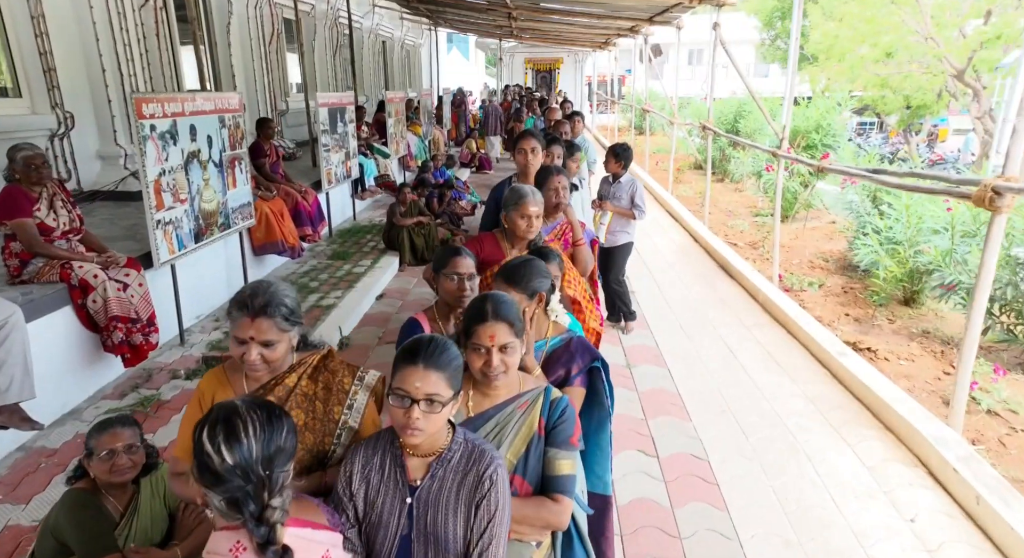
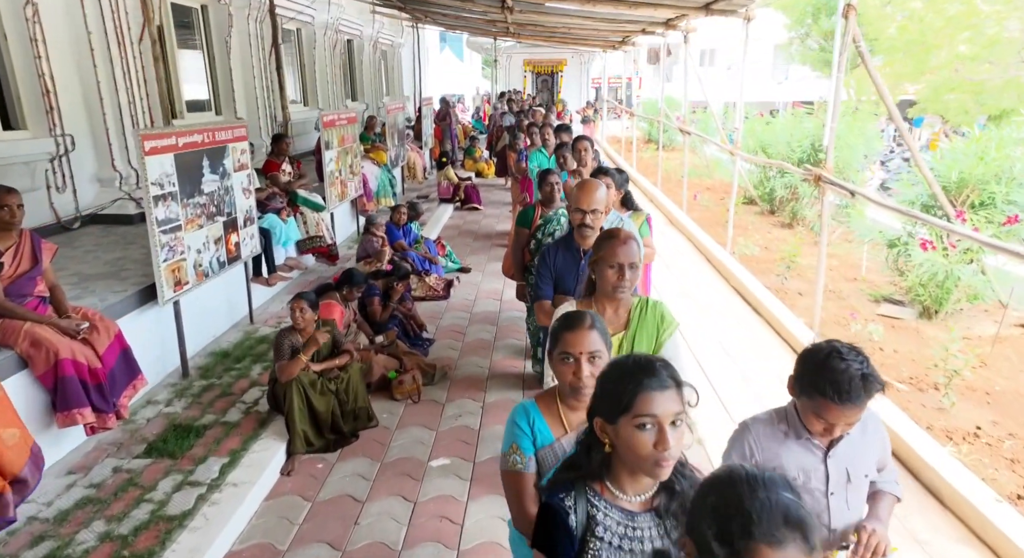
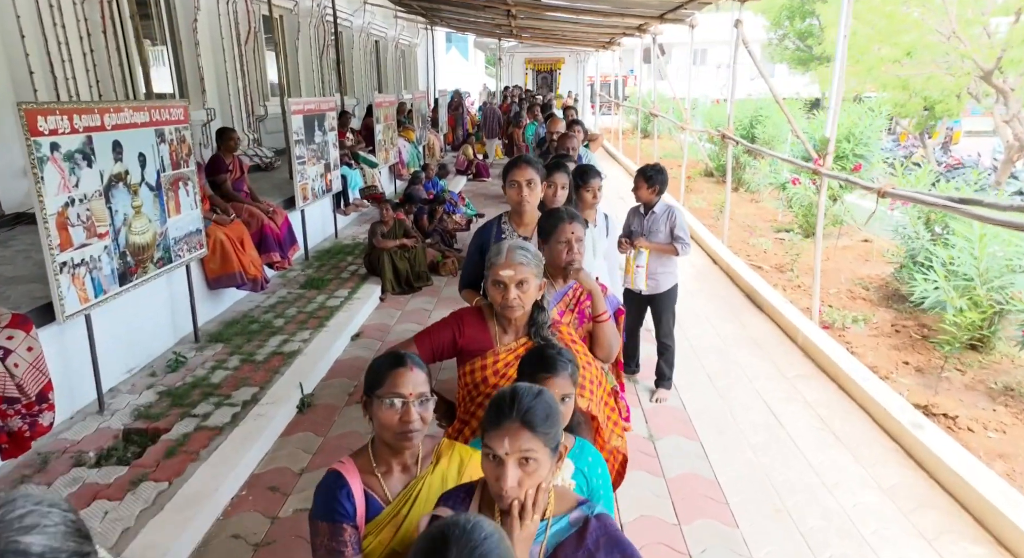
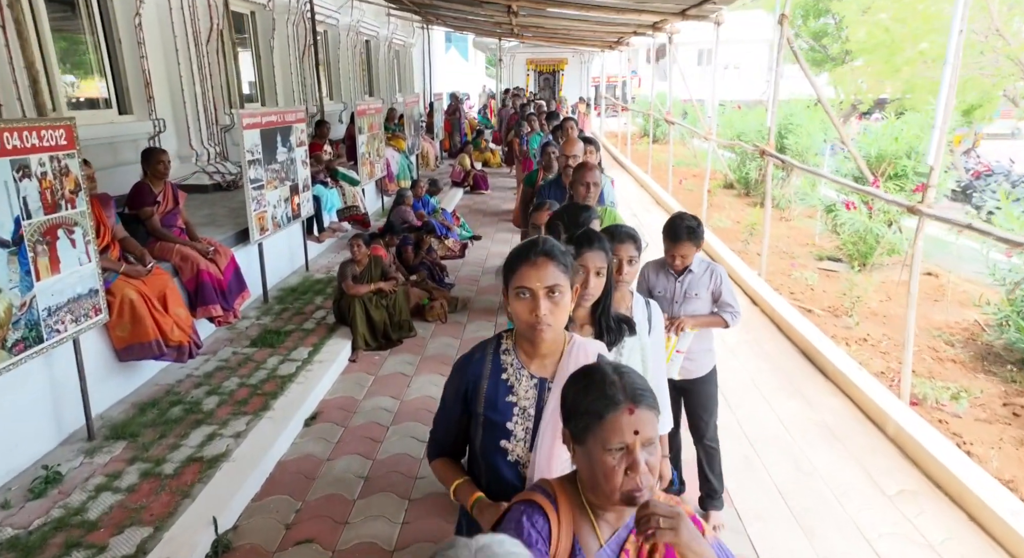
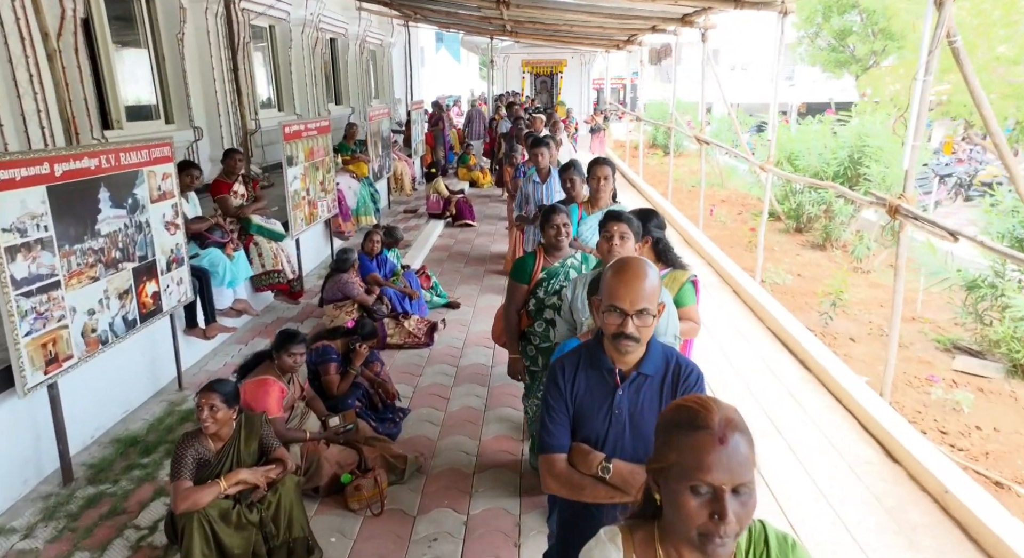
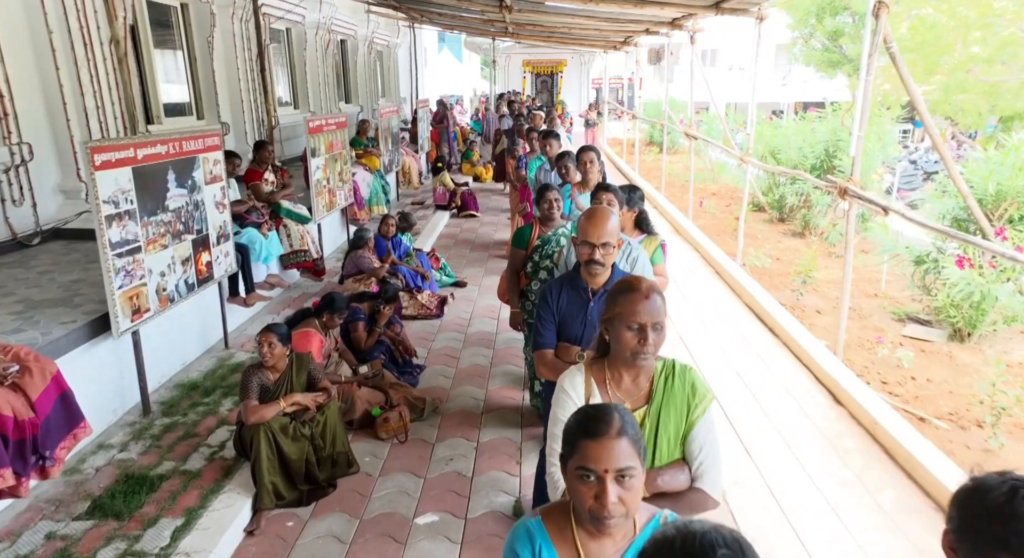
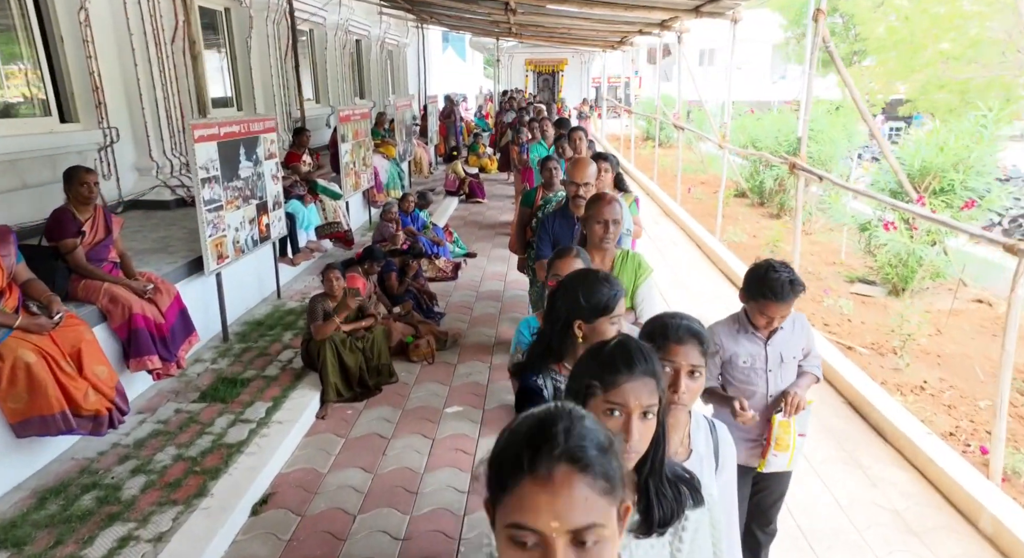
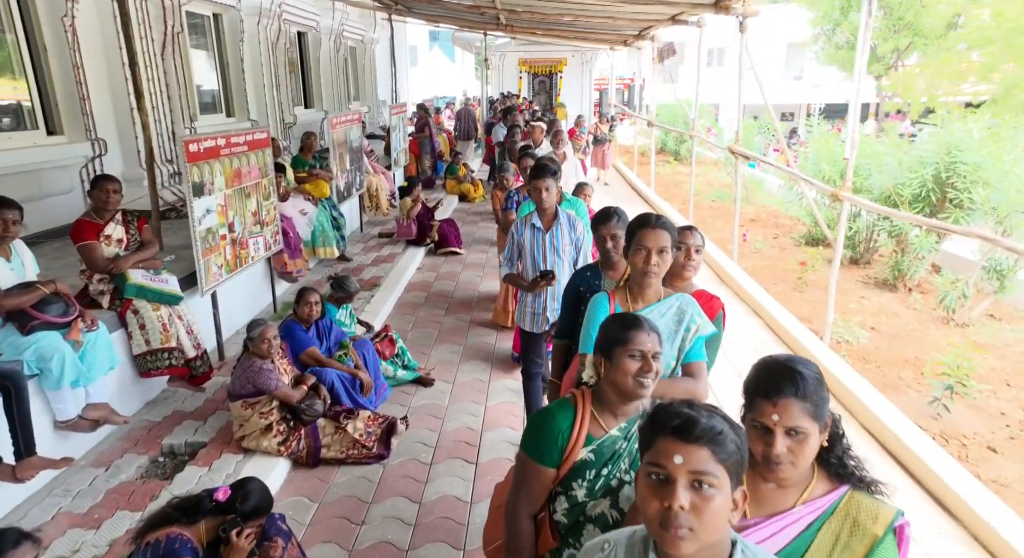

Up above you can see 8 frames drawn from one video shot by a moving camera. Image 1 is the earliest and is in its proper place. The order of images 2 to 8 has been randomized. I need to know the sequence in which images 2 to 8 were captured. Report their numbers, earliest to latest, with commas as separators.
3, 4, 7, 2, 6, 5, 8
